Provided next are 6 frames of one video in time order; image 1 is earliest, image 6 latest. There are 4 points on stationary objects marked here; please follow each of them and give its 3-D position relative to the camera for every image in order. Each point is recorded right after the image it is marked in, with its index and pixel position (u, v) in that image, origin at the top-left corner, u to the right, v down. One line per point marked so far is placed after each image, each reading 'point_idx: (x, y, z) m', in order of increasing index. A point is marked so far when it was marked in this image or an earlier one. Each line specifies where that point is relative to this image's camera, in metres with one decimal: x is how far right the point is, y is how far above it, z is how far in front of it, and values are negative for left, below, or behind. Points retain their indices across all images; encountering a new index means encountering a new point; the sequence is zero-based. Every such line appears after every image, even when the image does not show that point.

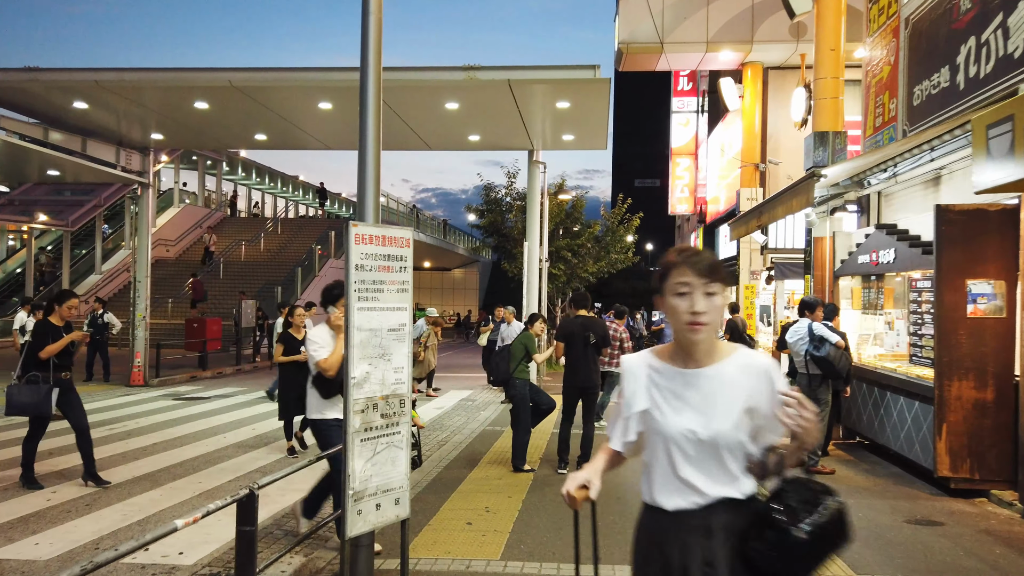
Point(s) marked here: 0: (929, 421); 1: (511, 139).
0: (+3.6, -1.2, +6.7) m
1: (0.0, +2.8, +14.2) m
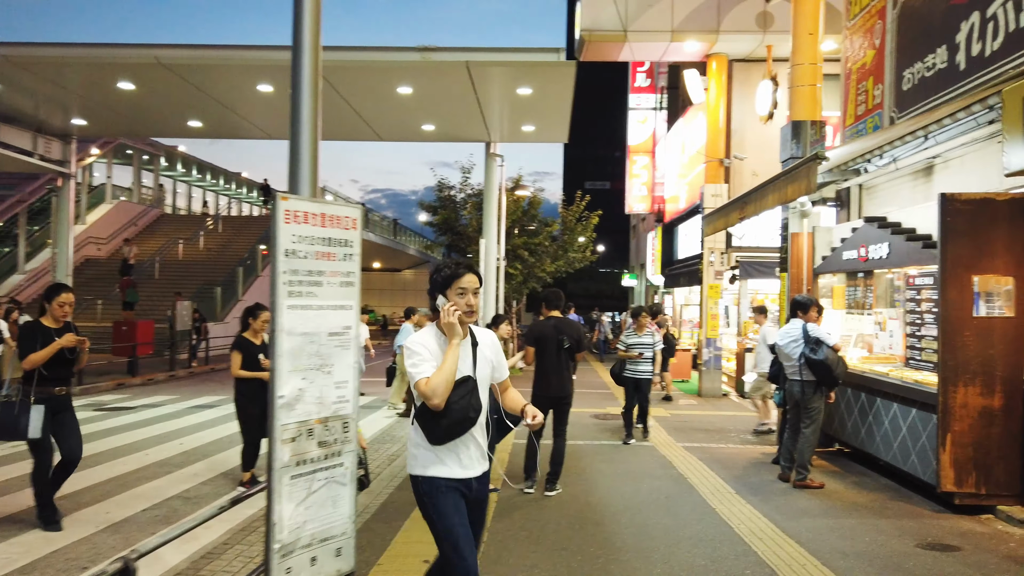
0: (+3.3, -1.1, +6.1) m
1: (-0.8, +2.8, +13.3) m
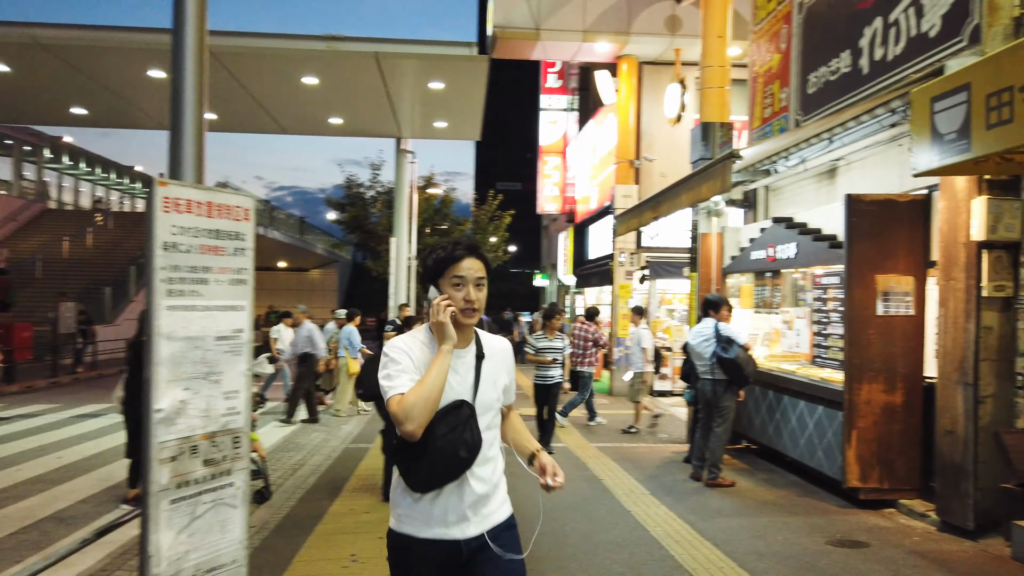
0: (+2.6, -1.1, +6.2) m
1: (-2.3, +2.8, +12.9) m
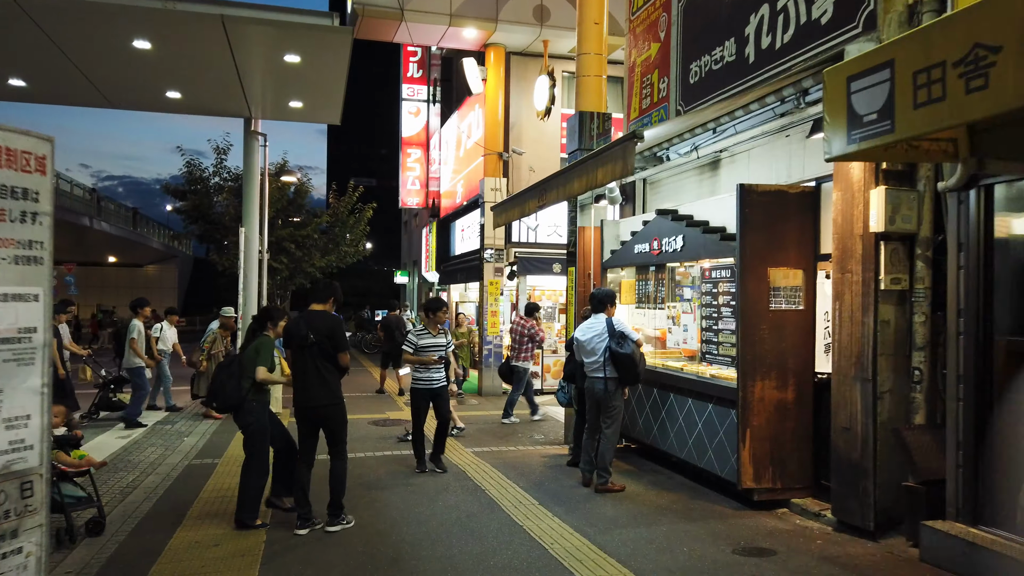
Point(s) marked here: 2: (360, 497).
0: (+1.7, -1.1, +6.0) m
1: (-4.4, +2.9, +11.7) m
2: (-1.2, -1.7, +6.1) m
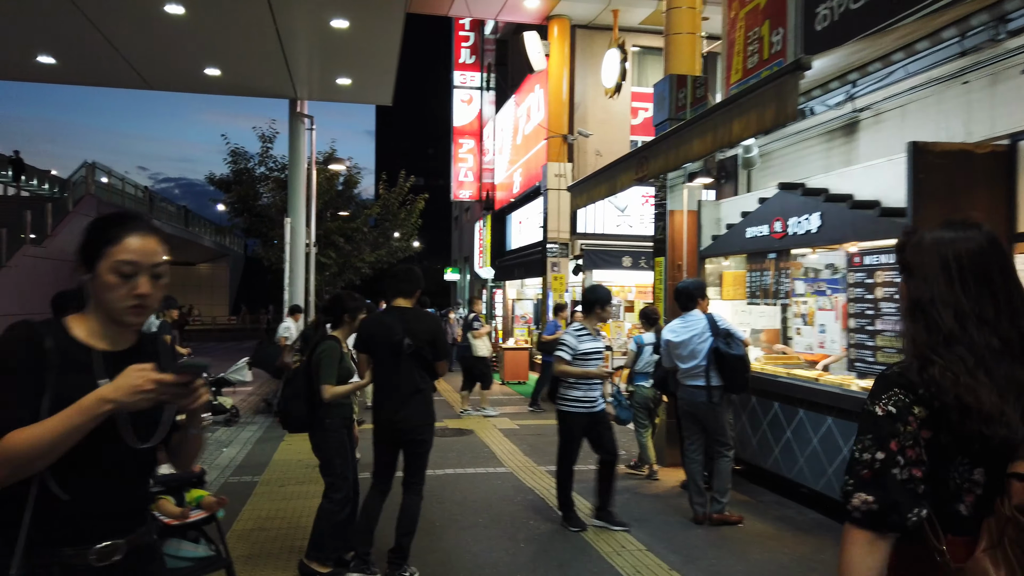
0: (+2.3, -1.0, +4.7) m
1: (-3.4, +2.9, +10.7) m
2: (-0.6, -1.6, +4.9) m
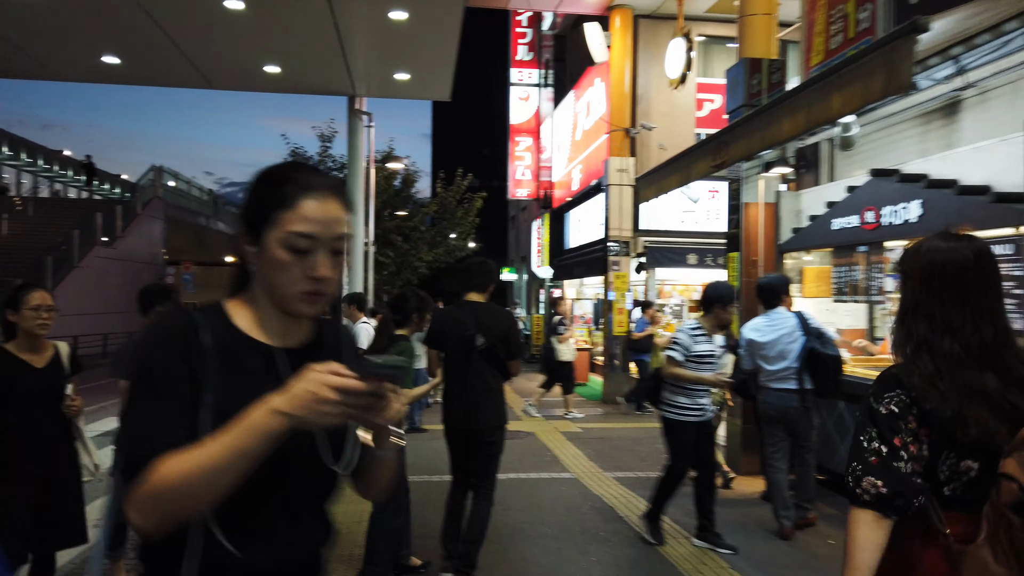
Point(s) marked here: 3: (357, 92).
0: (+2.7, -1.0, +4.2) m
1: (-2.6, +2.9, +10.6) m
2: (-0.2, -1.6, +4.7) m
3: (-2.3, +2.9, +11.3) m
